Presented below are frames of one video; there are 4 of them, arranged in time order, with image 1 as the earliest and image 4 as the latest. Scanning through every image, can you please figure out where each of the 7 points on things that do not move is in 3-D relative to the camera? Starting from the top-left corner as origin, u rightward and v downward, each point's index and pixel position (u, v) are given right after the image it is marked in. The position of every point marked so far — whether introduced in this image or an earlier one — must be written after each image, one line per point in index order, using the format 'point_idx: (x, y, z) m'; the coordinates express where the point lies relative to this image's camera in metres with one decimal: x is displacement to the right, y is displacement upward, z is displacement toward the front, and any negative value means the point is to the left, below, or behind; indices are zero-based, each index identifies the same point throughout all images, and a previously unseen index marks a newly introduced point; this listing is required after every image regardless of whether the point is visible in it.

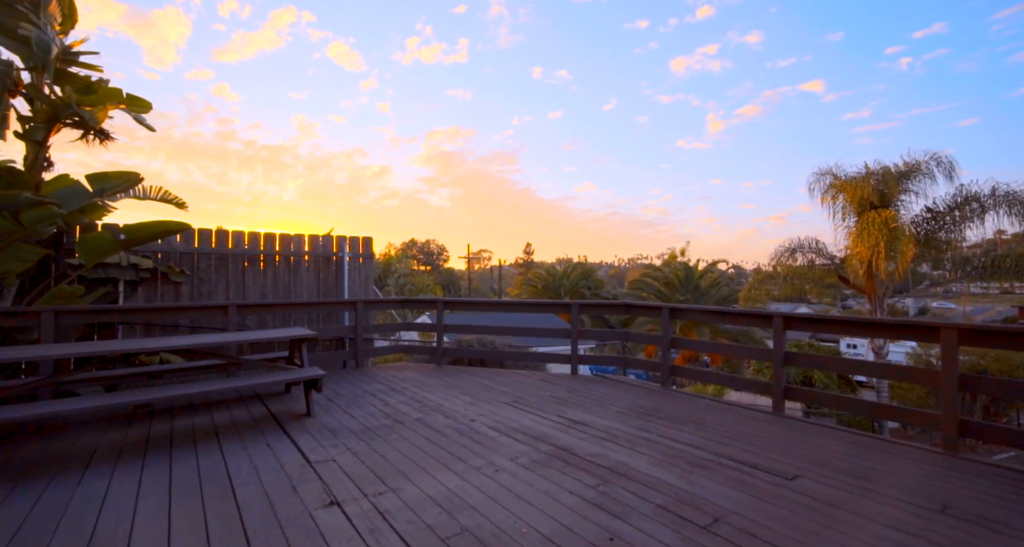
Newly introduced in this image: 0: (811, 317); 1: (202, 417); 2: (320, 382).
0: (+1.9, -0.3, +3.2) m
1: (-2.1, -1.0, +3.2) m
2: (-1.3, -0.7, +3.3) m
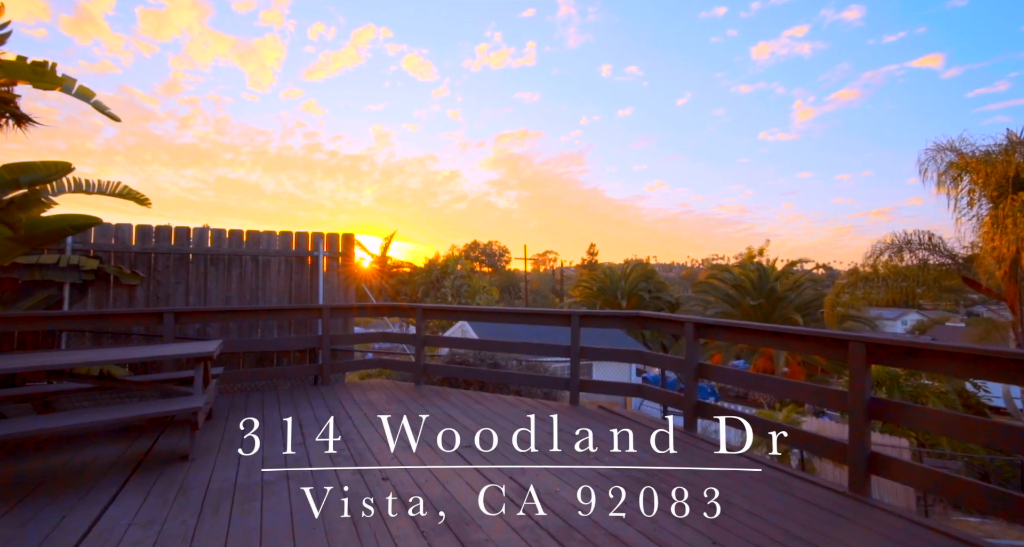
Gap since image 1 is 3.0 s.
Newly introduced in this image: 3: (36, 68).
0: (+1.6, -0.3, +2.0) m
1: (-2.3, -1.0, +2.6) m
2: (-1.6, -0.8, +2.5) m
3: (-3.3, +1.4, +3.4) m
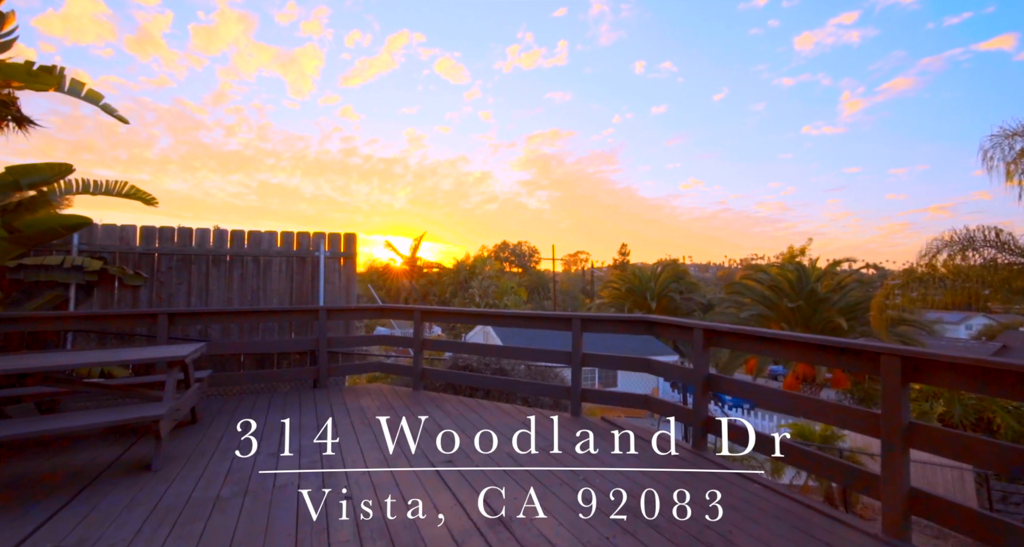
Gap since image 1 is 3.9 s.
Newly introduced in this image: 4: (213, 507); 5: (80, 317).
0: (+1.5, -0.3, +1.7) m
1: (-2.4, -1.0, +2.5) m
2: (-1.7, -0.8, +2.4) m
3: (-3.3, +1.4, +3.4) m
4: (-1.2, -0.9, +2.0) m
5: (-3.3, -0.3, +3.7) m
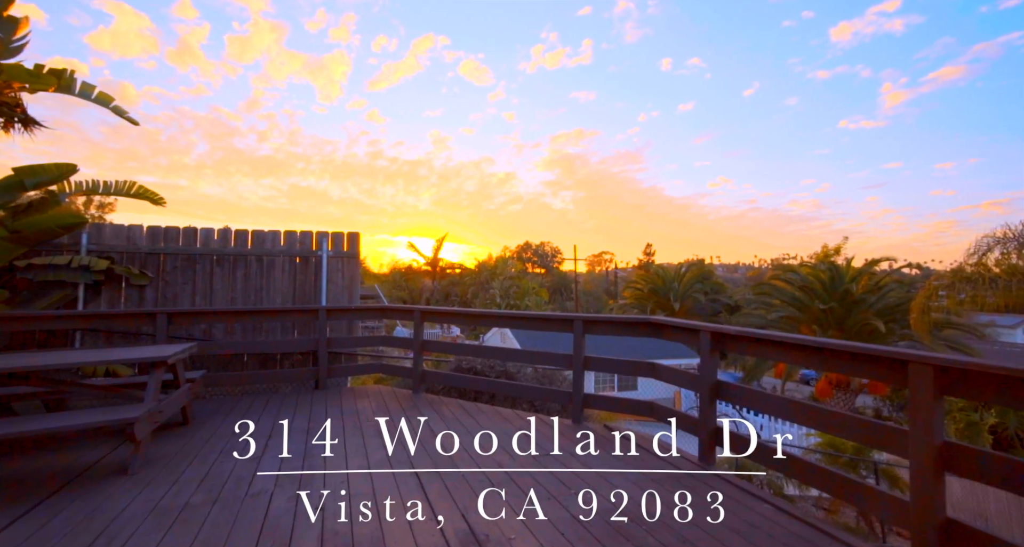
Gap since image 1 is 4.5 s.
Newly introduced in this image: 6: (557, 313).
0: (+1.4, -0.3, +1.4) m
1: (-2.4, -1.0, +2.5) m
2: (-1.7, -0.7, +2.3) m
3: (-3.3, +1.4, +3.4) m
4: (-1.3, -0.9, +1.9) m
5: (-3.2, -0.3, +3.7) m
6: (+0.4, -0.3, +3.3) m
